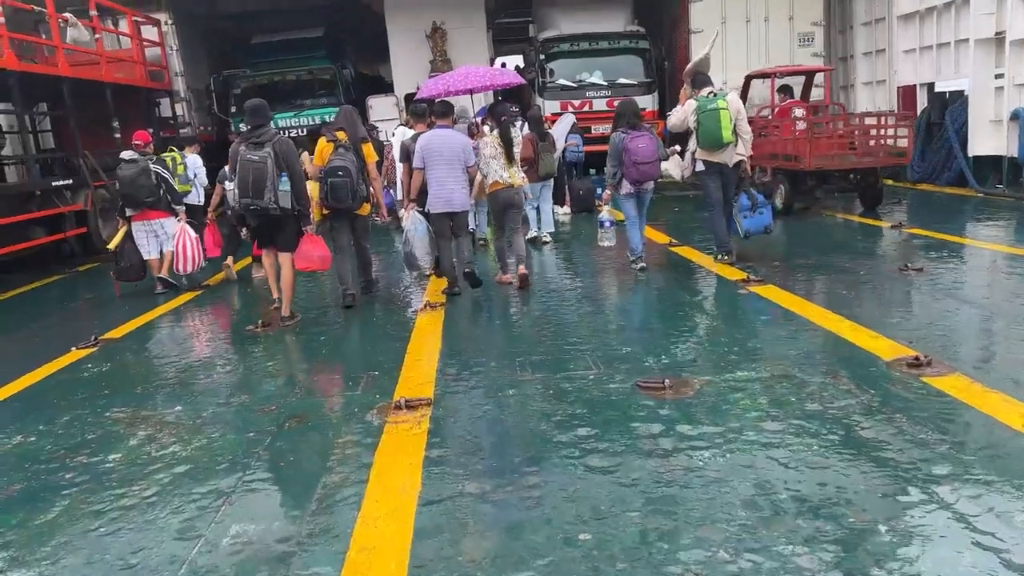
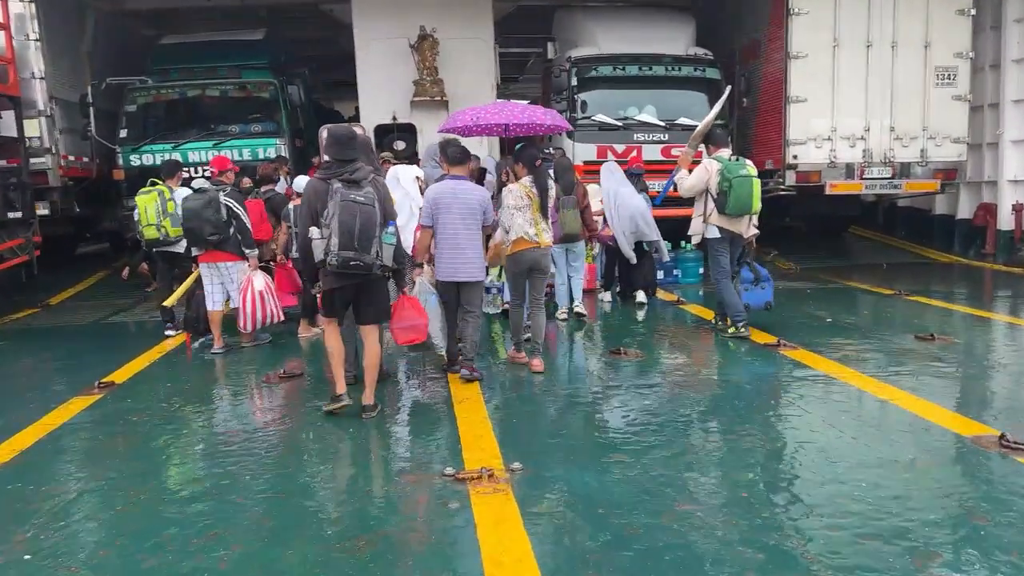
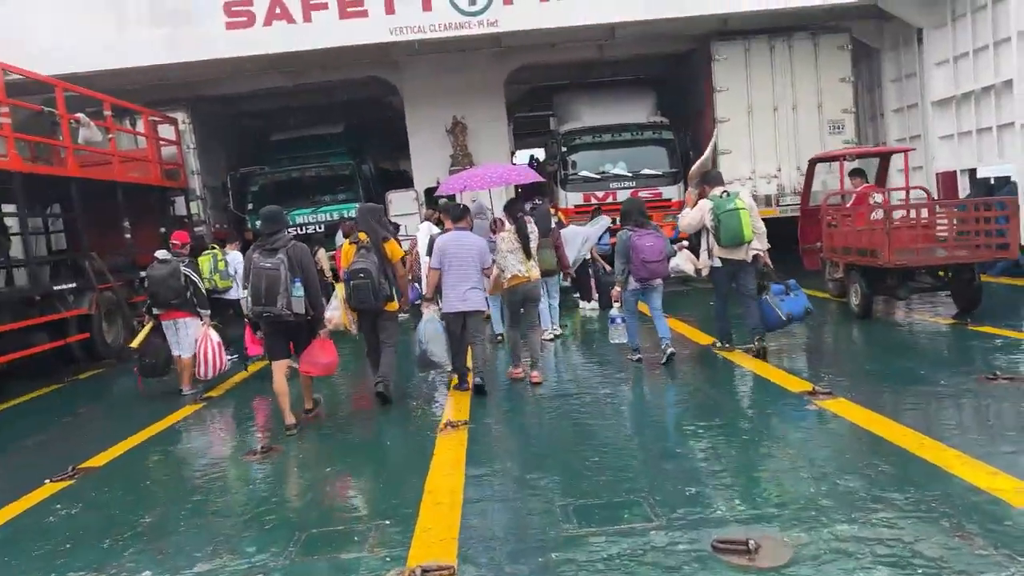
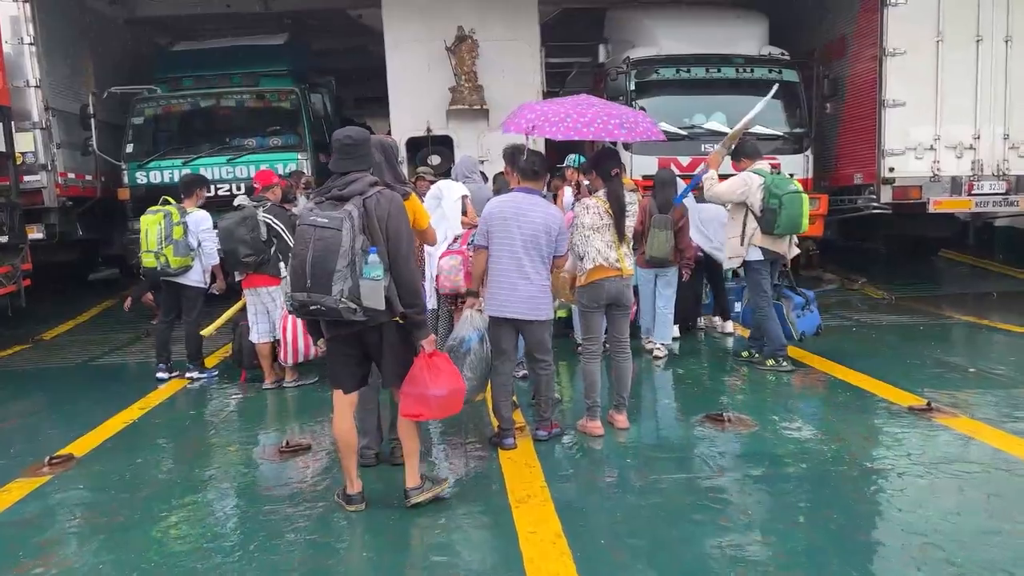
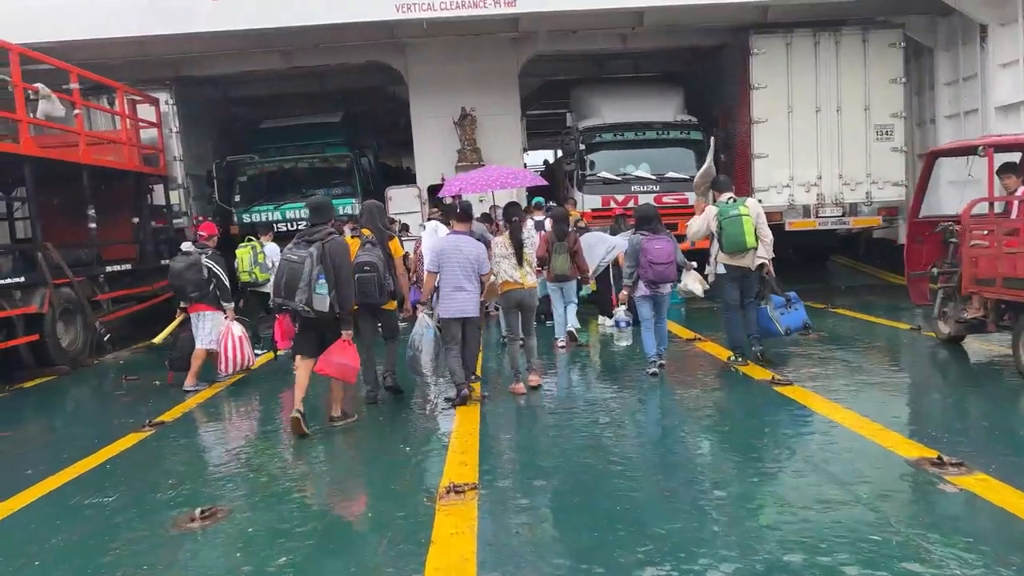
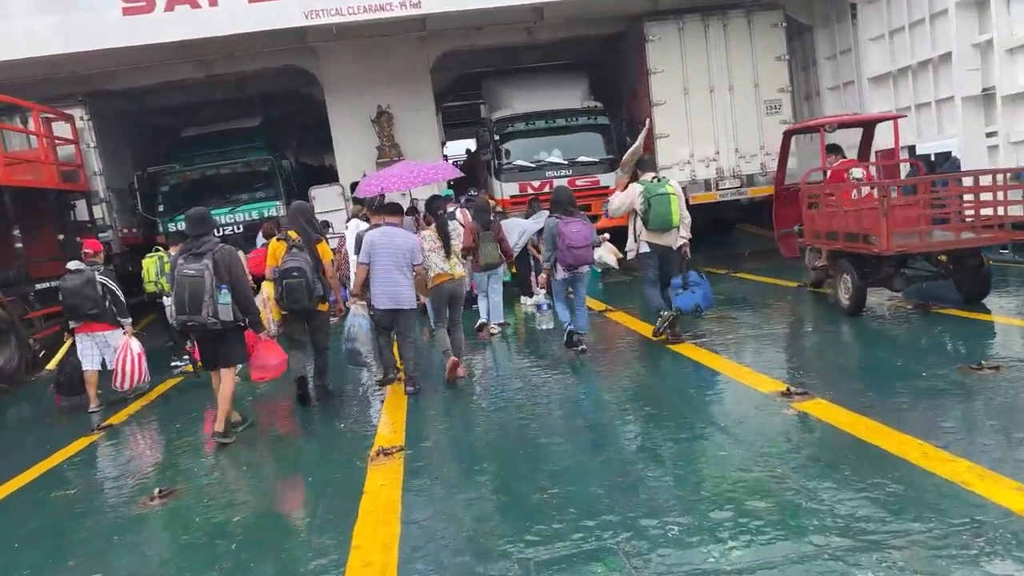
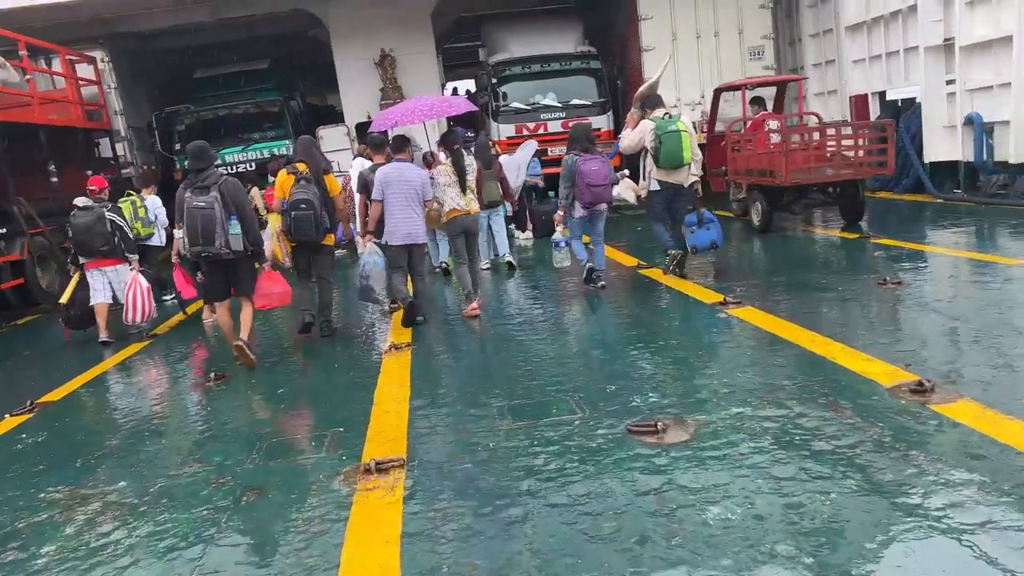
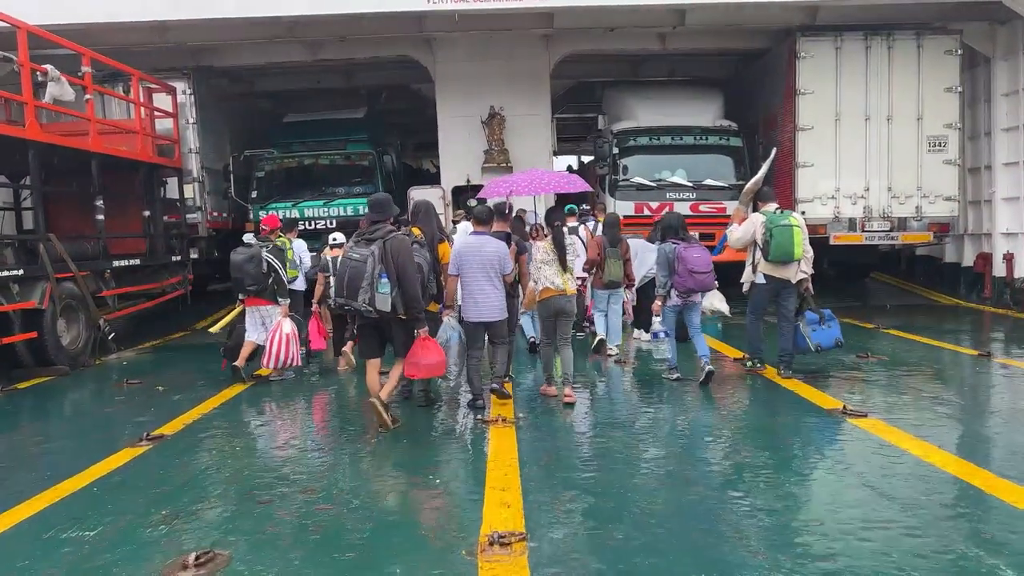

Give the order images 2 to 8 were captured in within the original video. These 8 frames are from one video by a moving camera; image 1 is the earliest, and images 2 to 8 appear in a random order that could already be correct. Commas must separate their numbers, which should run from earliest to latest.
7, 3, 6, 5, 8, 2, 4
